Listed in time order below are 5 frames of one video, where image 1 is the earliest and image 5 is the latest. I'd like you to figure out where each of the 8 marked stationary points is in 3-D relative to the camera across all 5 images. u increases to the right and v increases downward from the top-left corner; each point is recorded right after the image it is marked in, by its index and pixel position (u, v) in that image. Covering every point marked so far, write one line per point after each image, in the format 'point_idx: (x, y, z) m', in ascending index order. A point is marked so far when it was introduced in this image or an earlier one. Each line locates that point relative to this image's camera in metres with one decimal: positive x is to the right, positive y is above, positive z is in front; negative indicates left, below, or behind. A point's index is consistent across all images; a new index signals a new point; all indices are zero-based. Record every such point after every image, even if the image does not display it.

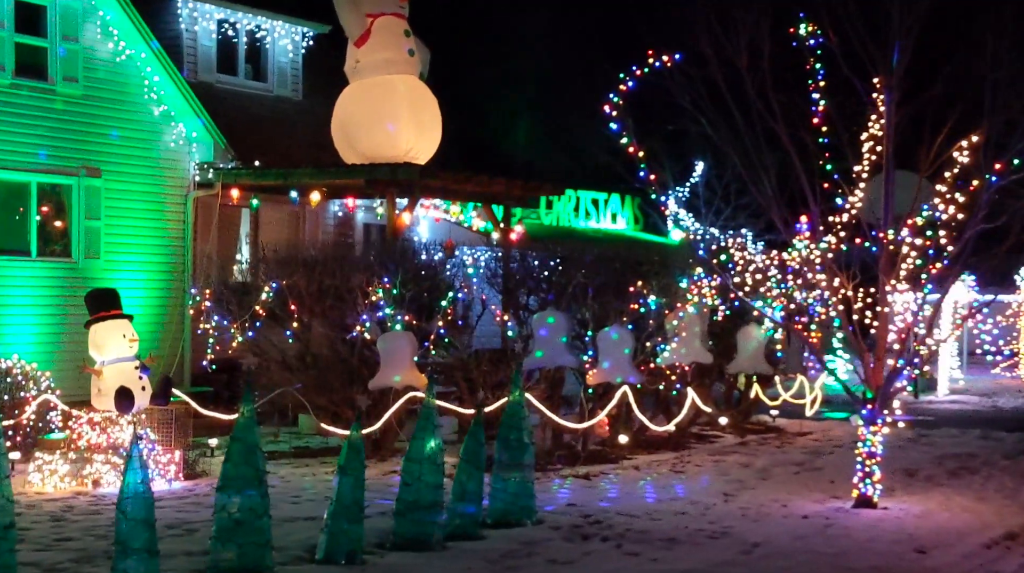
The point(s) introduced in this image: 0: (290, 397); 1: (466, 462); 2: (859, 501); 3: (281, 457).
0: (-2.5, -1.2, +14.2) m
1: (-0.3, -1.3, +9.7) m
2: (+2.9, -1.8, +11.2) m
3: (-2.4, -1.8, +13.7) m
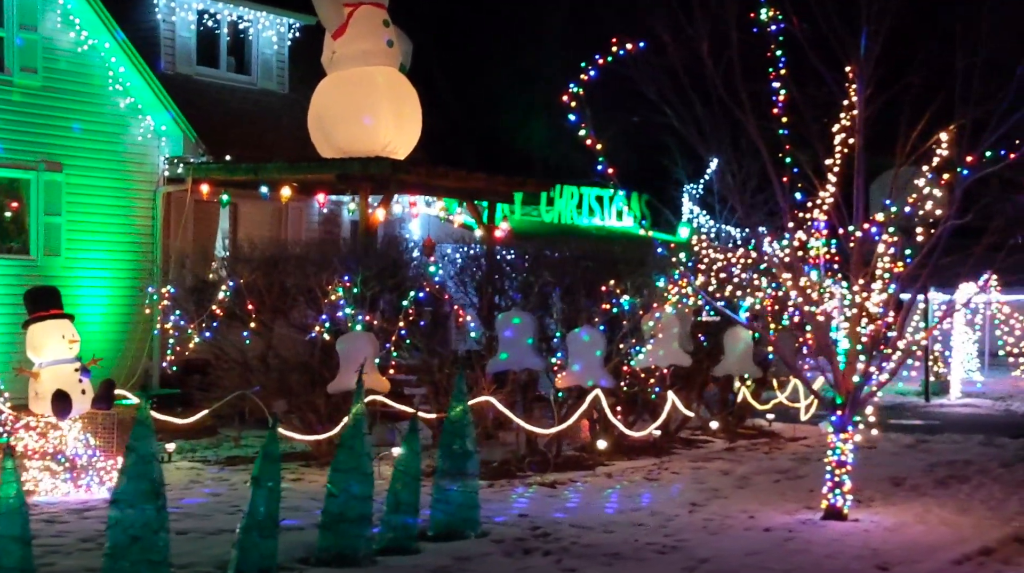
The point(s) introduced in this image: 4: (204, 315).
0: (-2.8, -1.2, +13.8) m
1: (-0.8, -1.3, +9.2) m
2: (+2.5, -1.8, +10.6) m
3: (-2.7, -1.8, +13.2) m
4: (-3.4, -0.3, +14.1) m
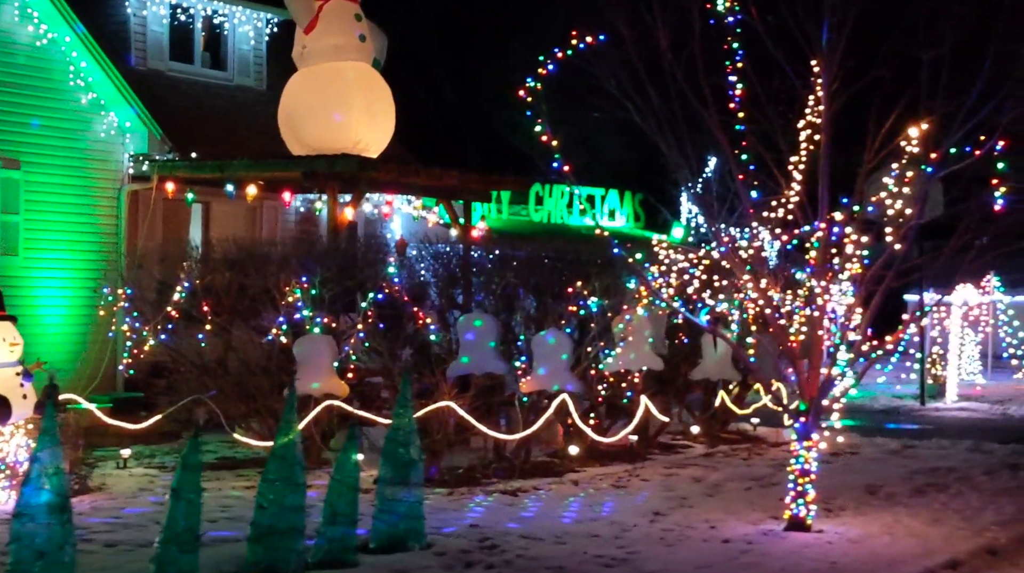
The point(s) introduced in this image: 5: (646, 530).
0: (-3.1, -1.2, +13.4) m
1: (-1.2, -1.3, +8.8) m
2: (+2.2, -1.8, +10.2) m
3: (-3.1, -1.8, +12.9) m
4: (-3.7, -0.3, +13.8) m
5: (+1.1, -1.9, +10.5) m
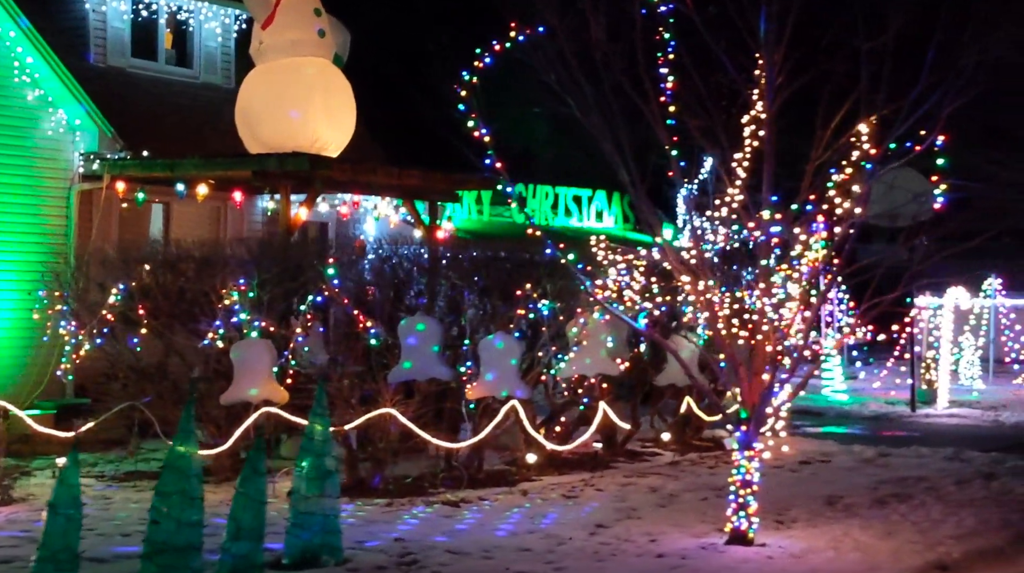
0: (-3.6, -1.2, +13.0) m
1: (-1.7, -1.3, +8.4) m
2: (+1.6, -1.9, +9.7) m
3: (-3.6, -1.8, +12.4) m
4: (-4.2, -0.3, +13.4) m
5: (+0.5, -1.9, +10.0) m
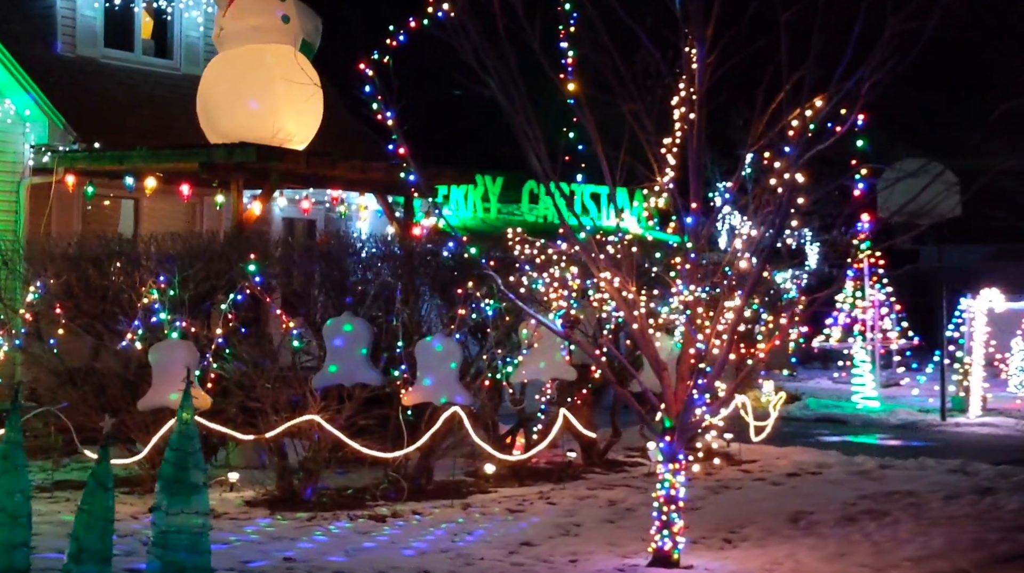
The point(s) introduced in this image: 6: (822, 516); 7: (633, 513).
0: (-4.1, -1.2, +12.3) m
1: (-2.5, -1.3, +7.6) m
2: (+1.0, -1.8, +8.8) m
3: (-4.1, -1.8, +11.8) m
4: (-4.7, -0.3, +12.7) m
5: (-0.1, -1.9, +9.1) m
6: (+2.7, -2.0, +11.3) m
7: (+1.1, -2.0, +11.8) m
